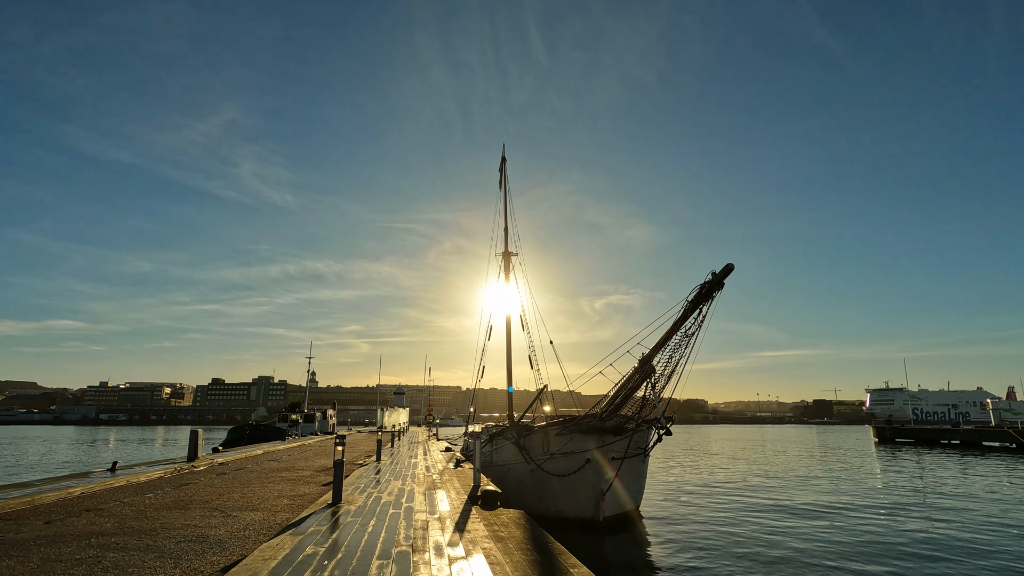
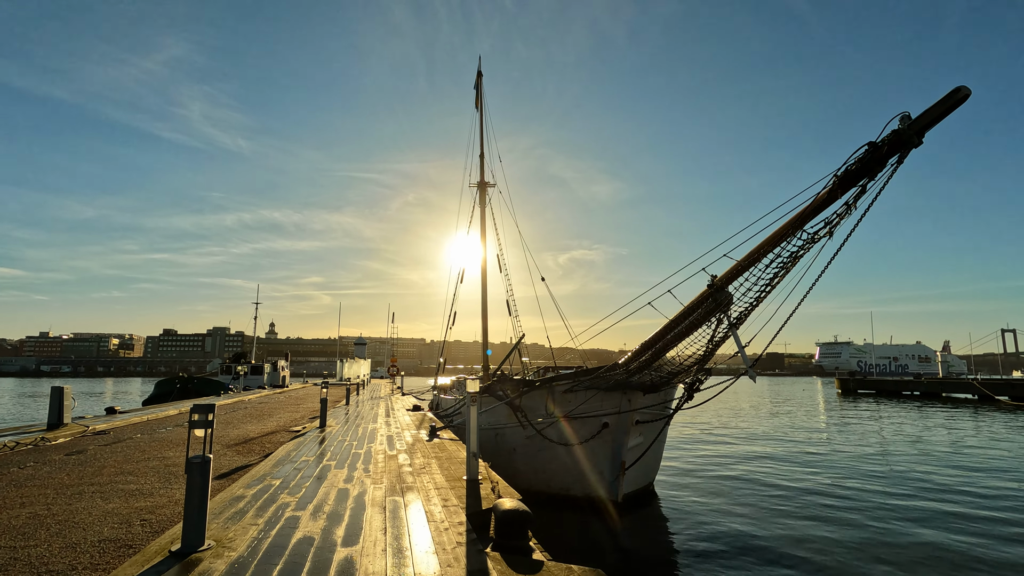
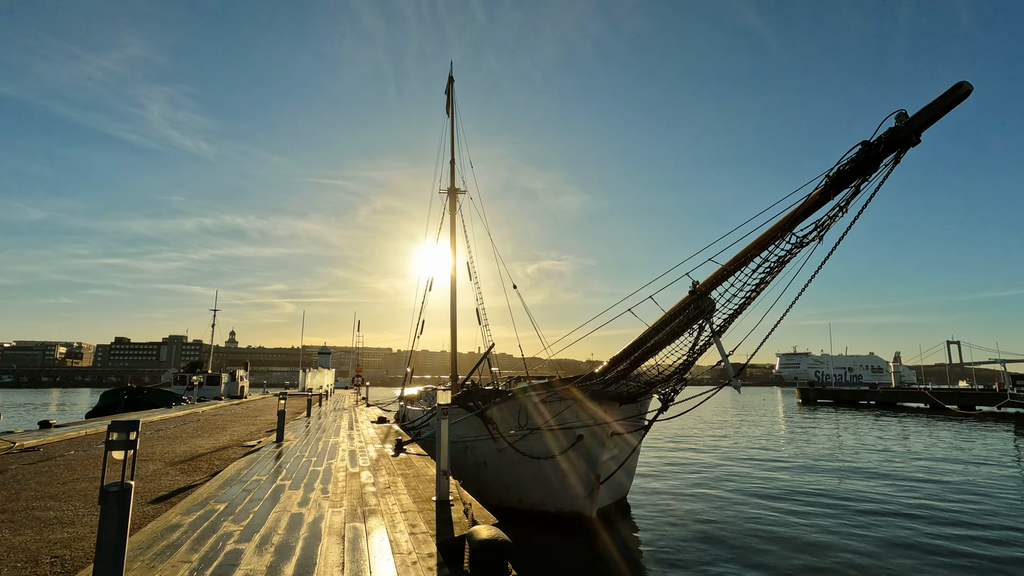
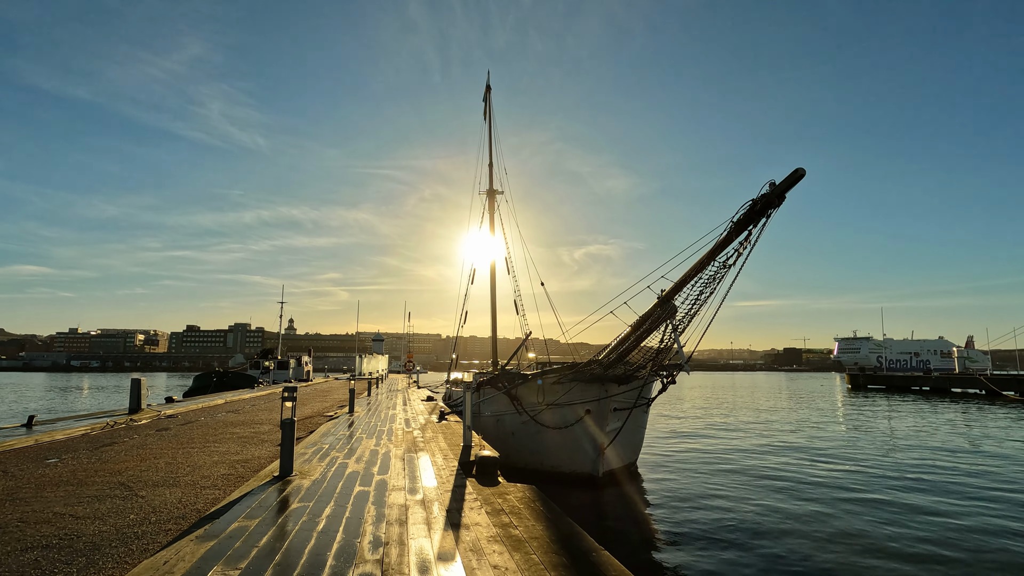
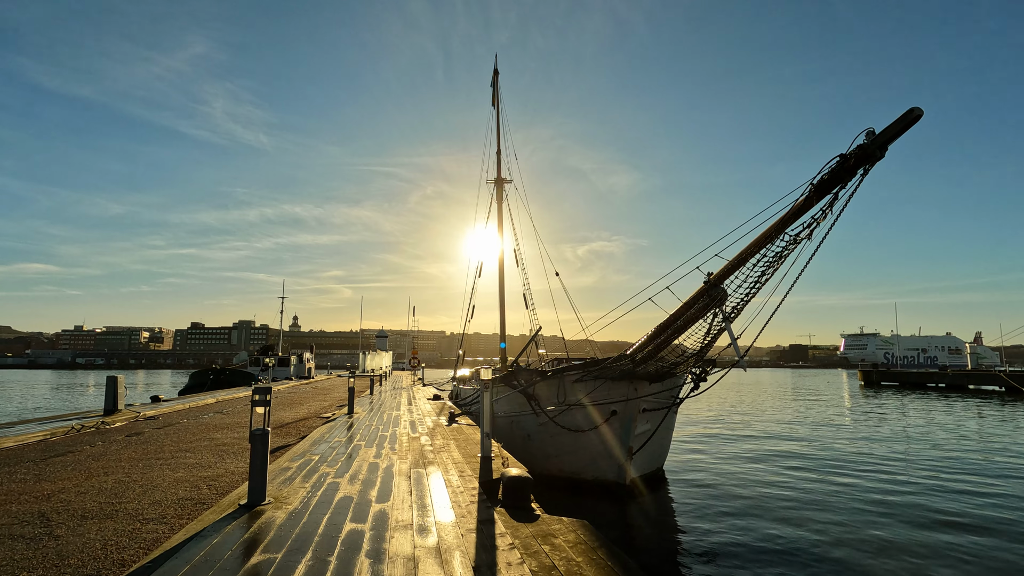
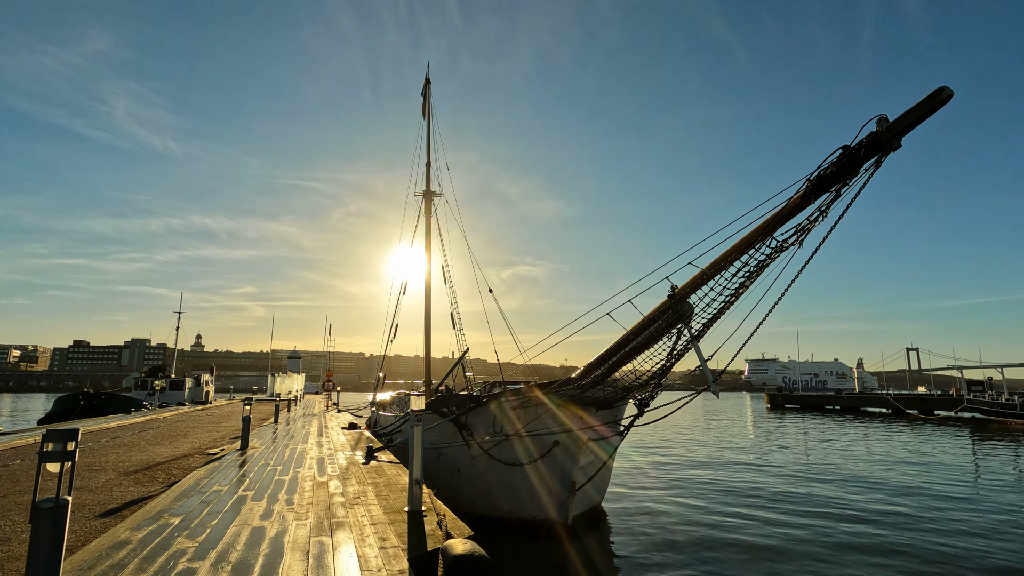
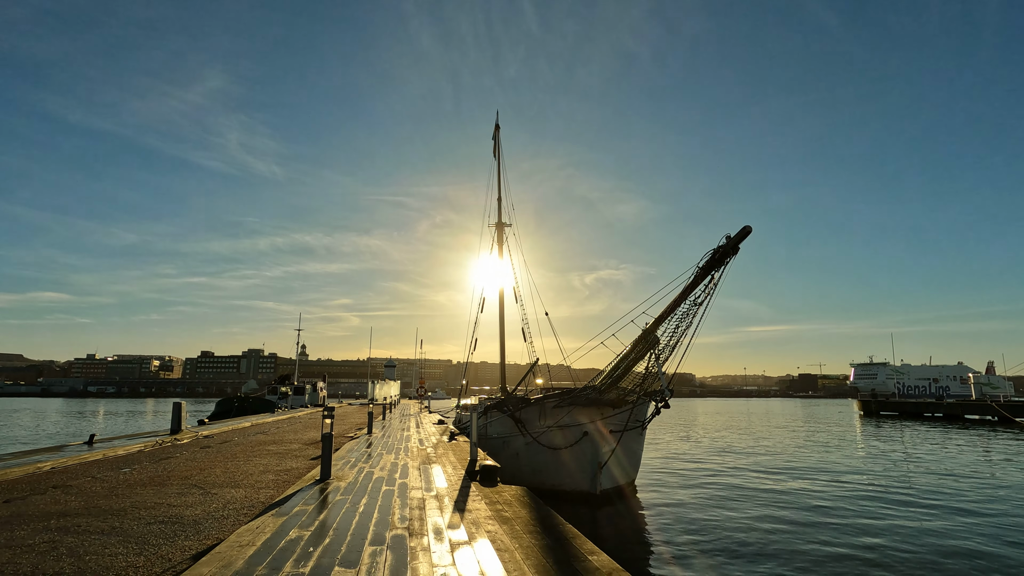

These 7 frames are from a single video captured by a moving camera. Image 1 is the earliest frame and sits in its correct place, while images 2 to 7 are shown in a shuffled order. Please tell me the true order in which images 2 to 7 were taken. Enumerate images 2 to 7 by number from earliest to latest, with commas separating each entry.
7, 4, 5, 2, 3, 6
